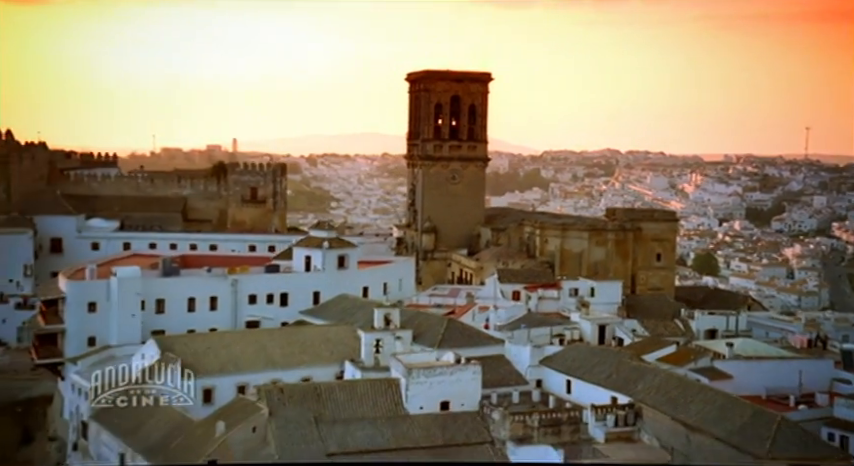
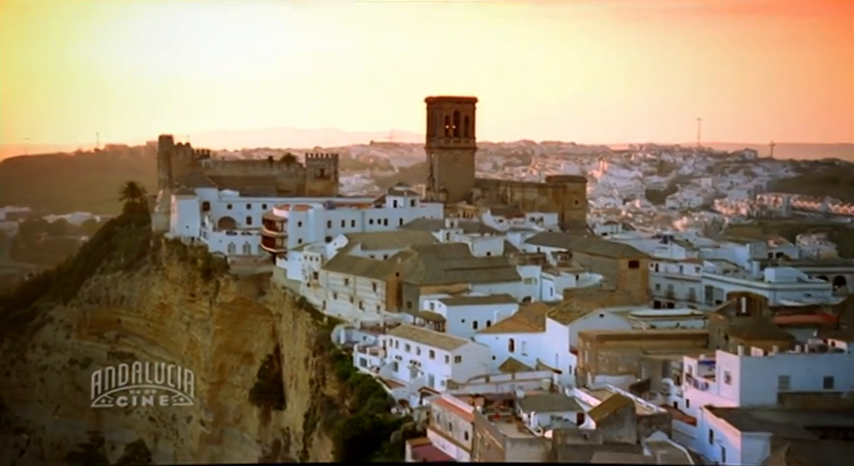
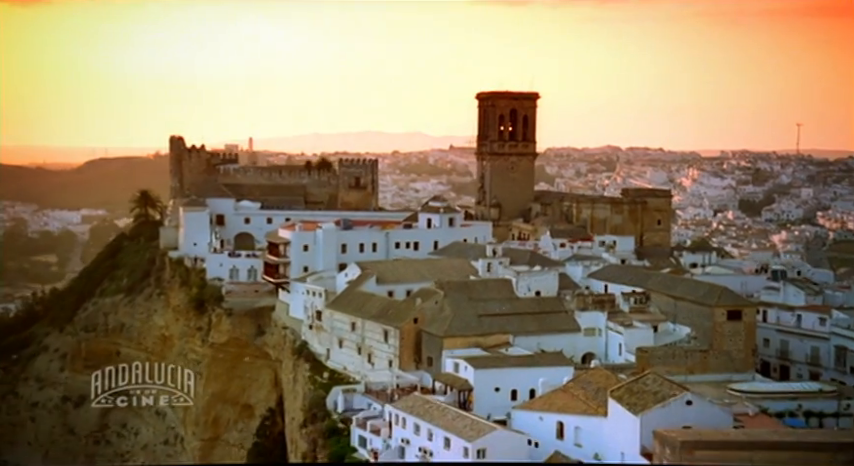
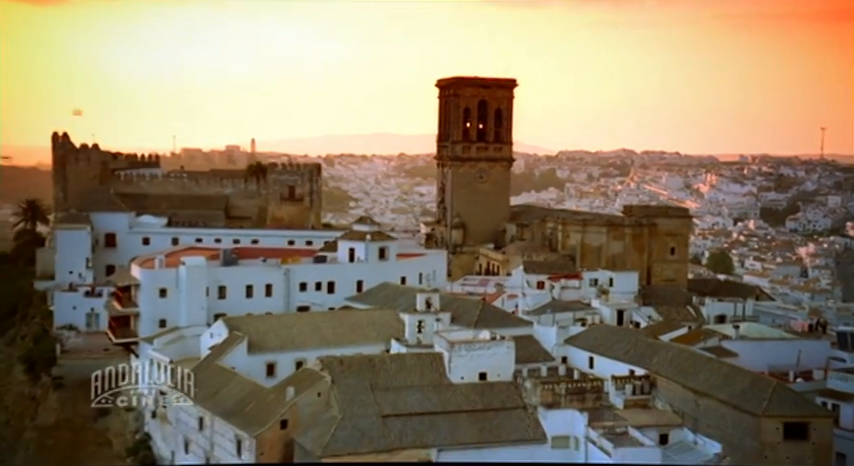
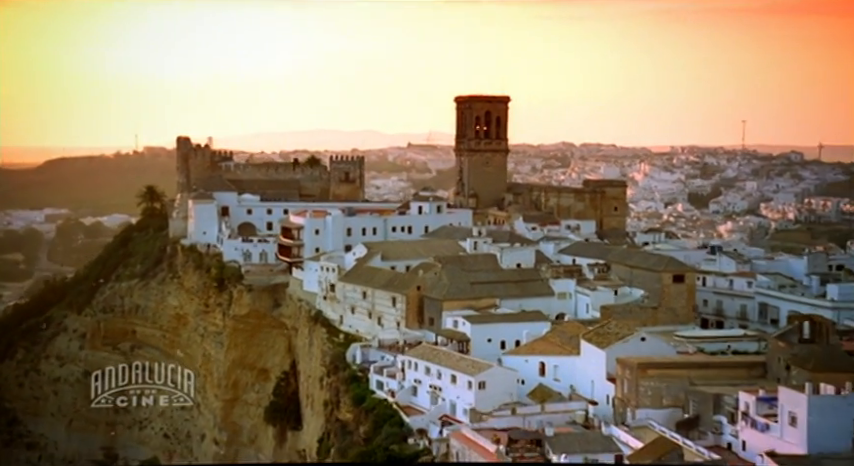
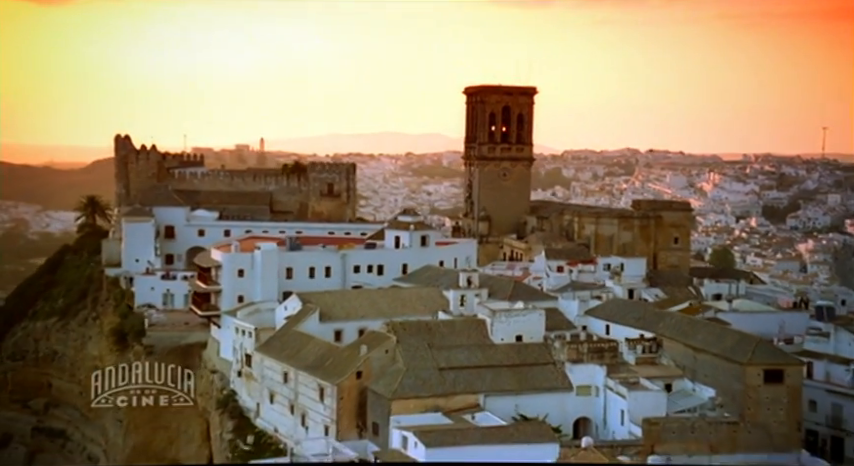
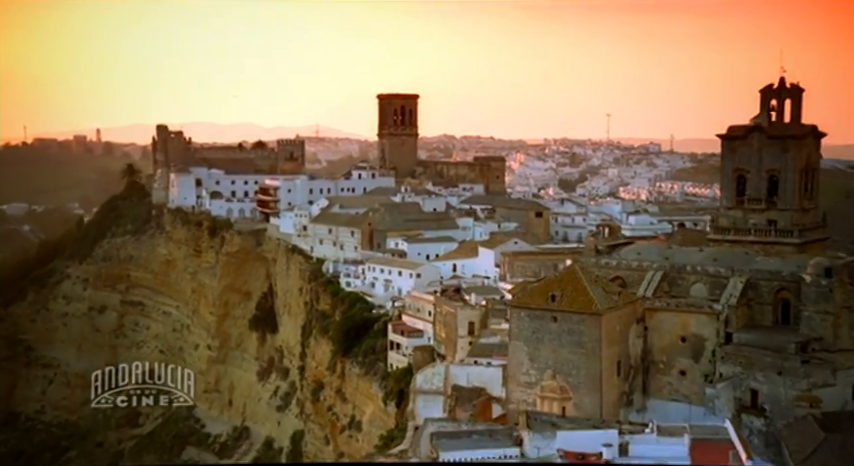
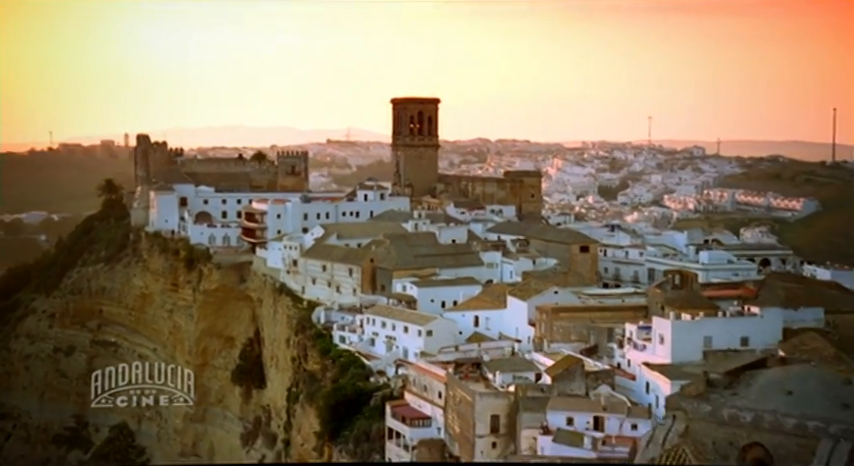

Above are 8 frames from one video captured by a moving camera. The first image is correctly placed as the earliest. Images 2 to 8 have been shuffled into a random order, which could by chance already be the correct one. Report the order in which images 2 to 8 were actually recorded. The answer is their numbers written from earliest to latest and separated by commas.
4, 6, 3, 5, 2, 8, 7
